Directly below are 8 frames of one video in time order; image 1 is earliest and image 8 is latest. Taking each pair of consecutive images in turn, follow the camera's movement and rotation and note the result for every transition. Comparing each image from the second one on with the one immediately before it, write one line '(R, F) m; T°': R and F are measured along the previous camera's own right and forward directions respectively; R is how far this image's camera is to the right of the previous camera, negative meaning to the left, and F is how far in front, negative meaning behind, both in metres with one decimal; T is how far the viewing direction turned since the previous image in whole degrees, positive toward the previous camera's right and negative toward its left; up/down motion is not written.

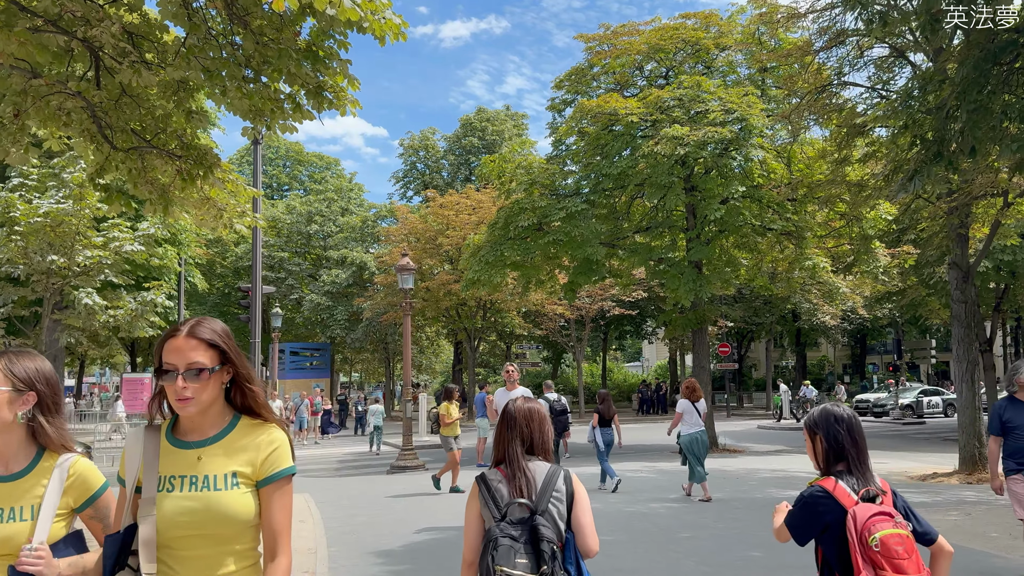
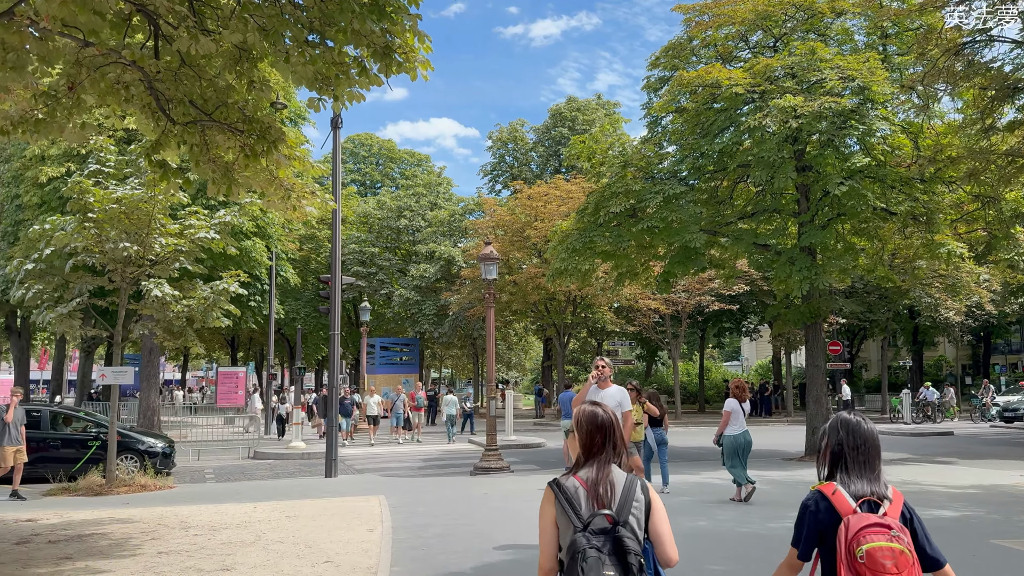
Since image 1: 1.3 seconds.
(0.0, +1.2) m; -6°
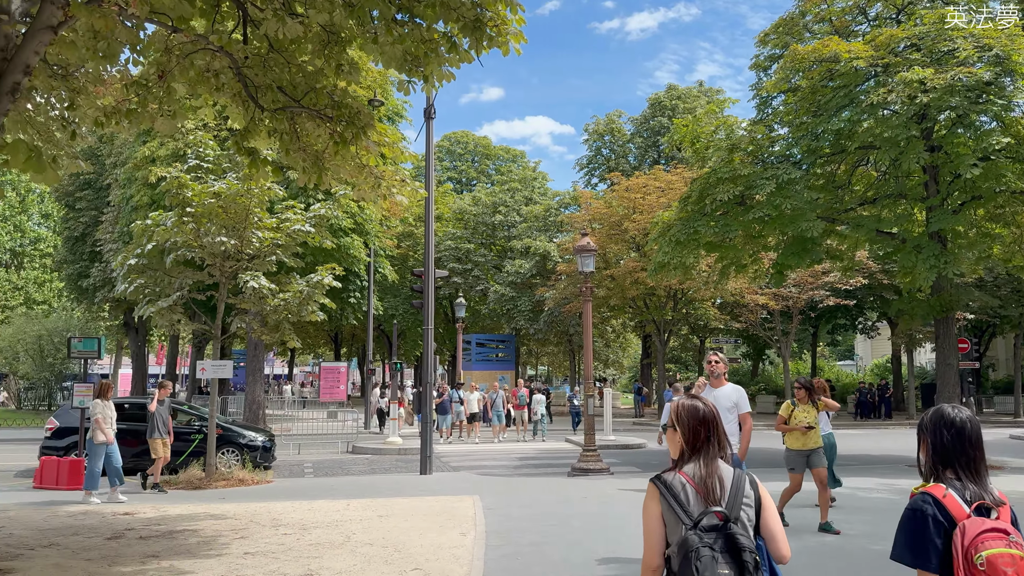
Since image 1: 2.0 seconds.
(-0.1, +0.6) m; -7°
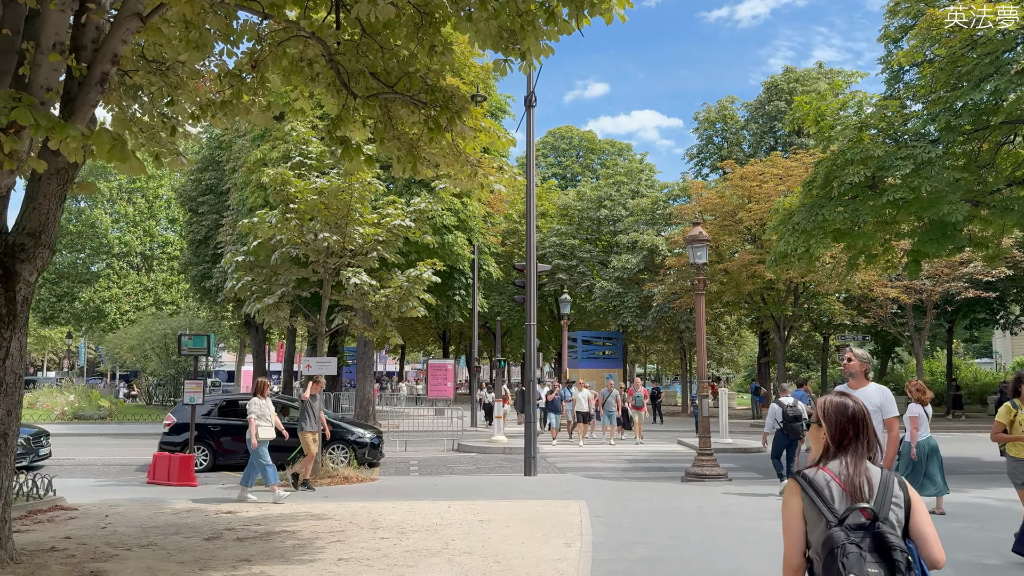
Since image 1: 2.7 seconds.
(0.0, +0.6) m; -8°
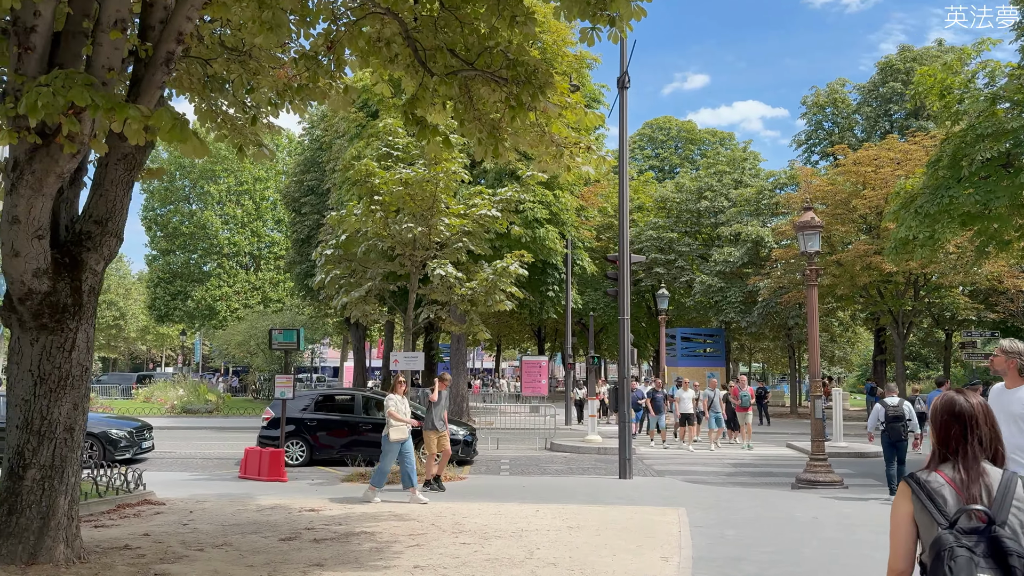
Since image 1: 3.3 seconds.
(+0.1, +0.6) m; -7°
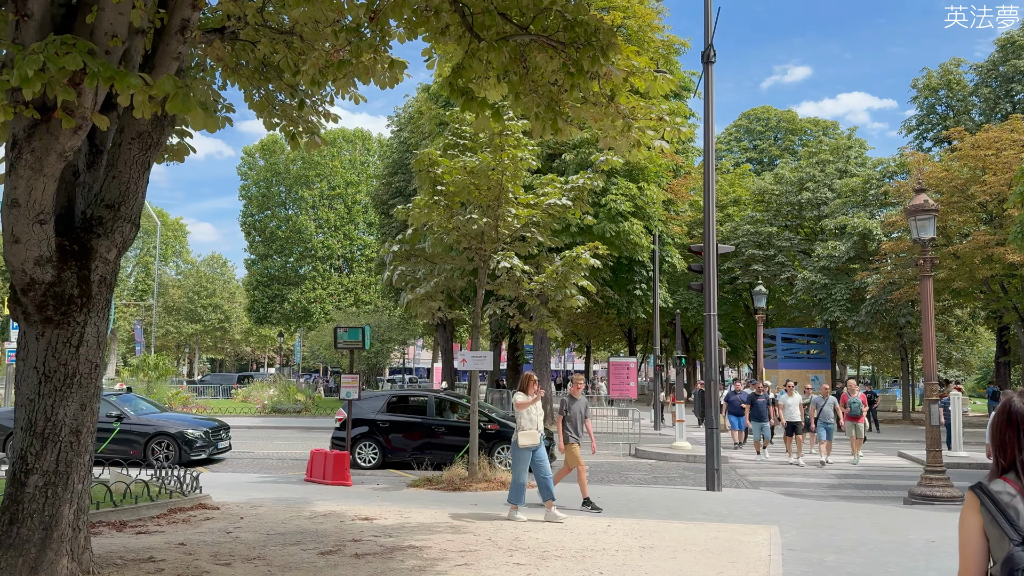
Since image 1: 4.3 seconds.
(+0.3, +0.8) m; -7°
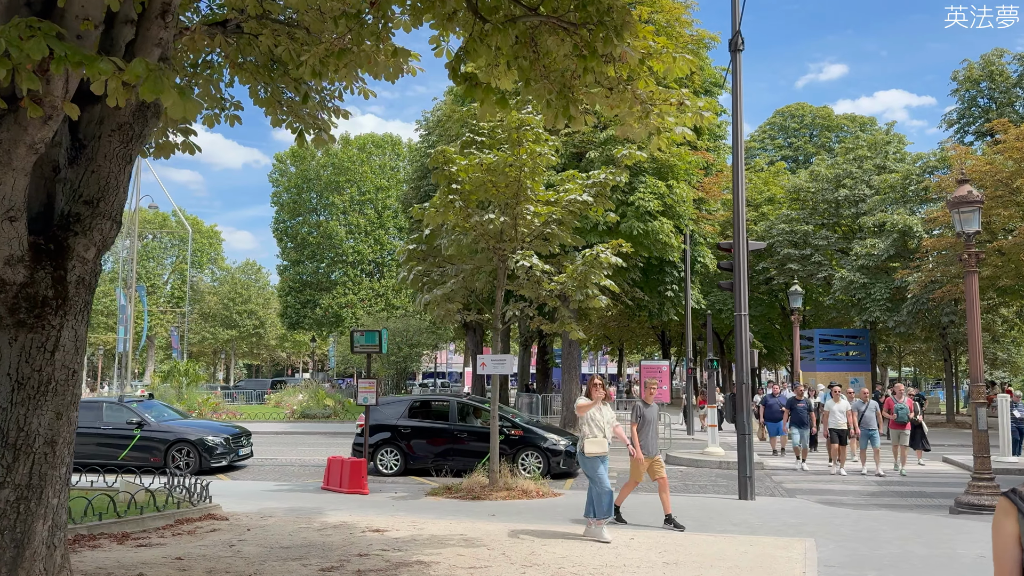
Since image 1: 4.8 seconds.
(+0.2, +0.4) m; -2°
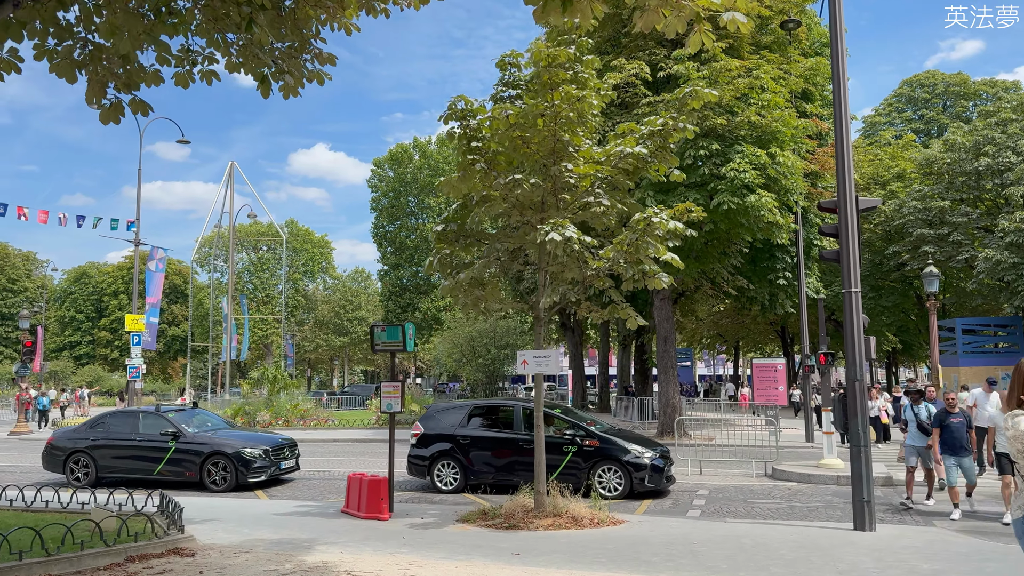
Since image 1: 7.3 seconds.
(+0.8, +2.1) m; -8°
